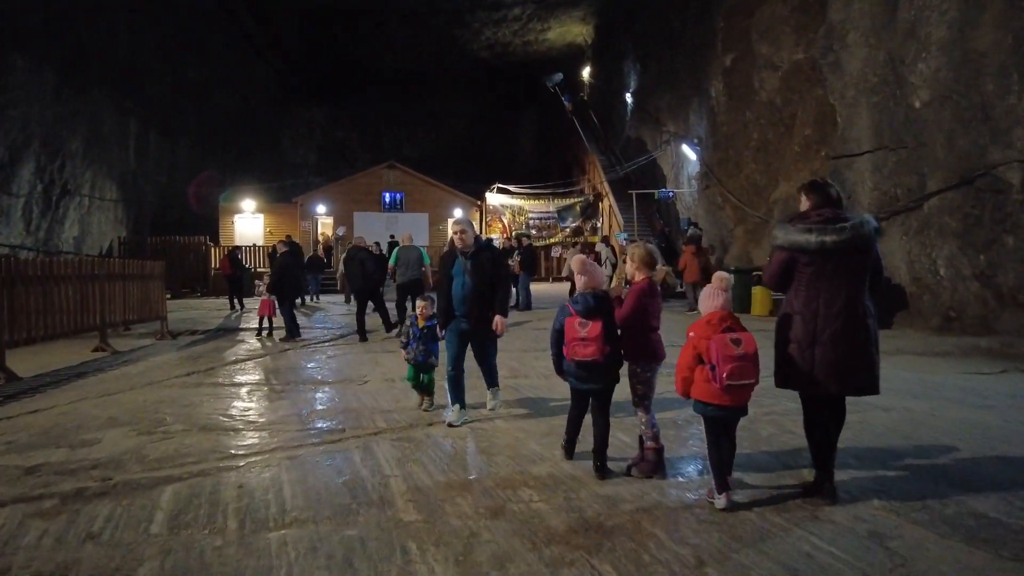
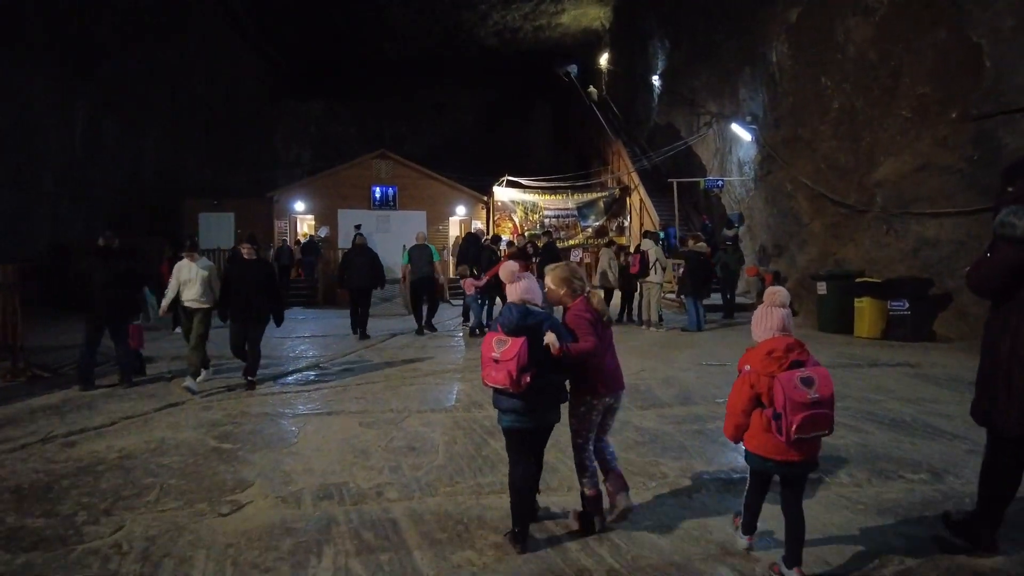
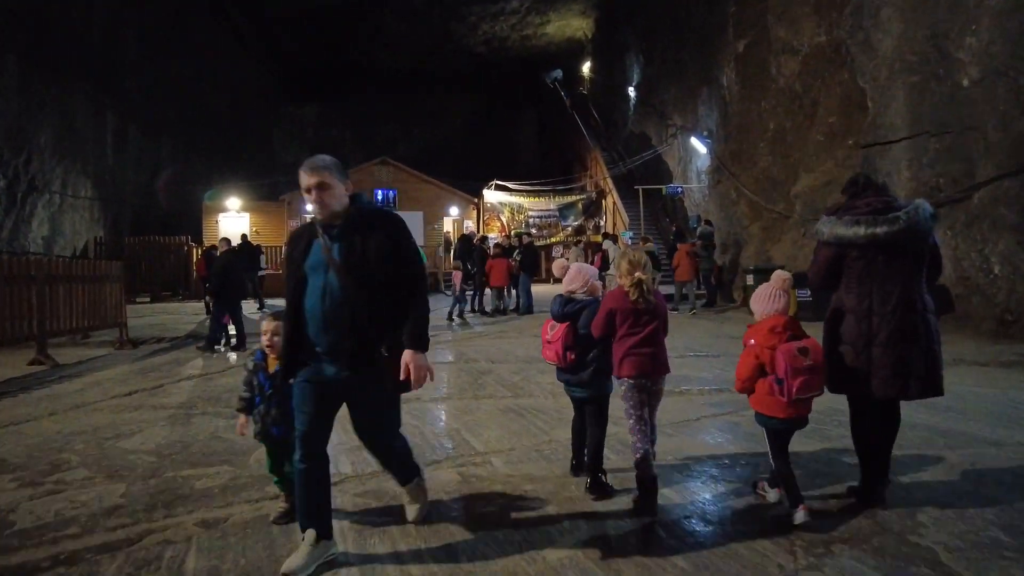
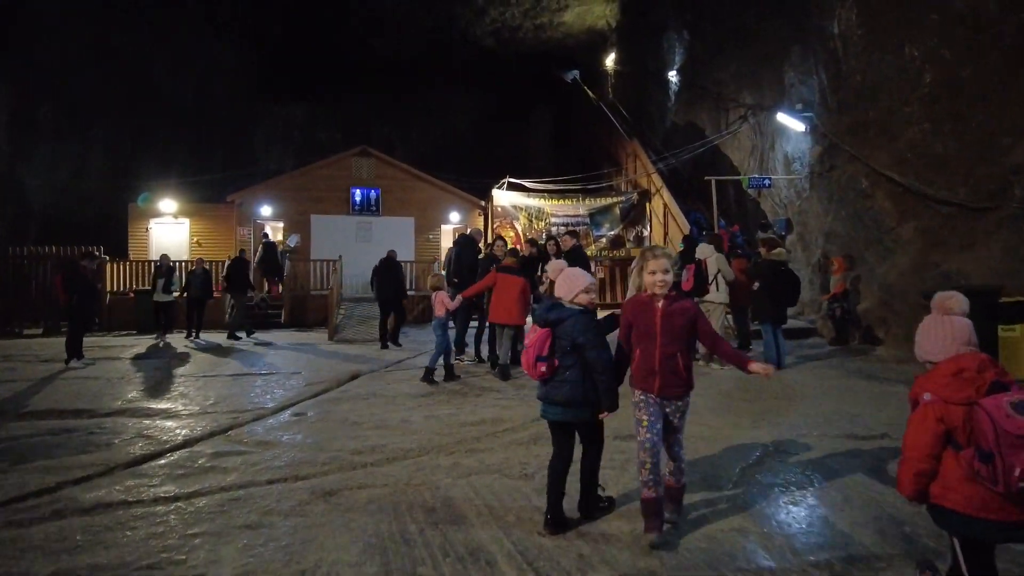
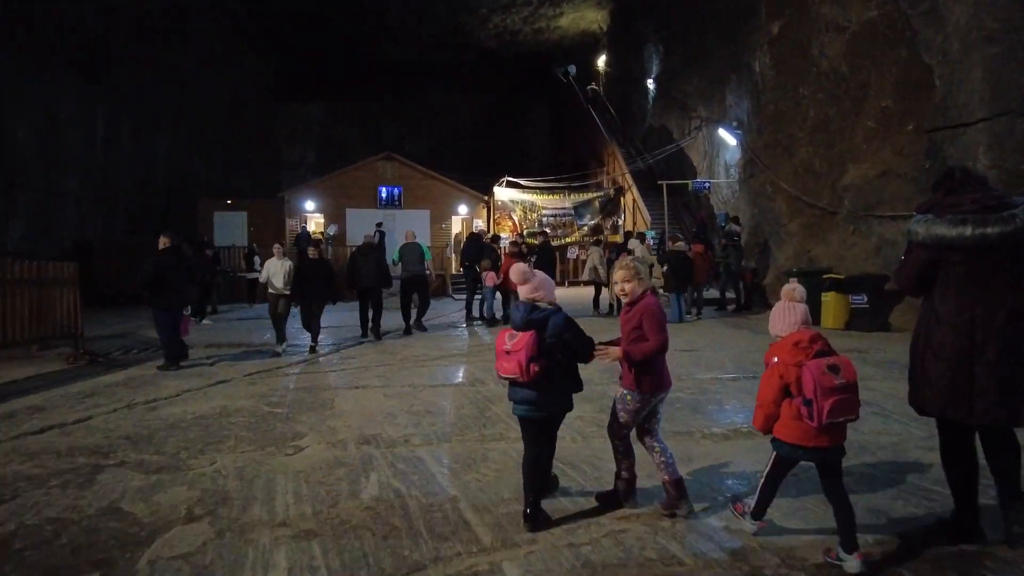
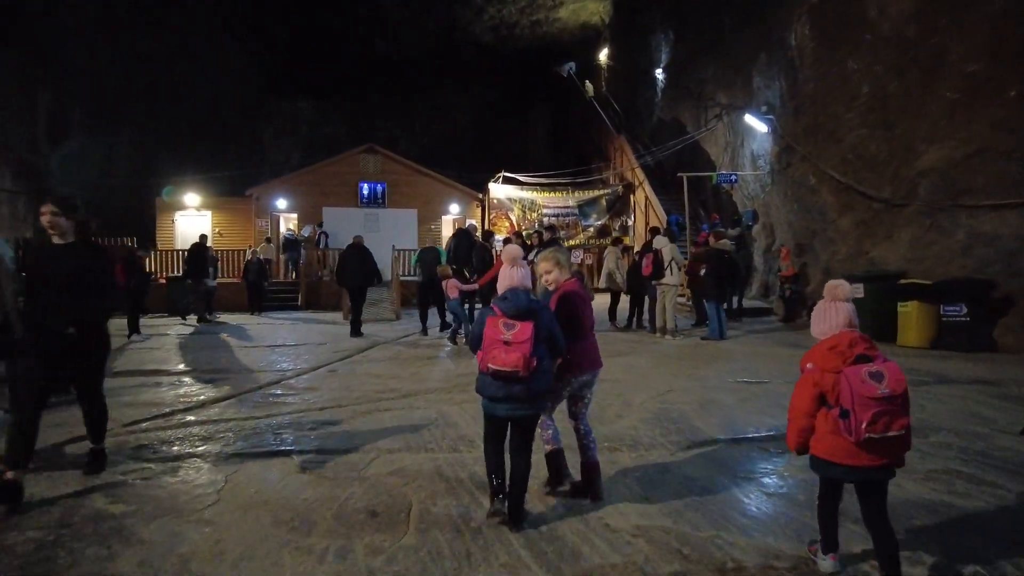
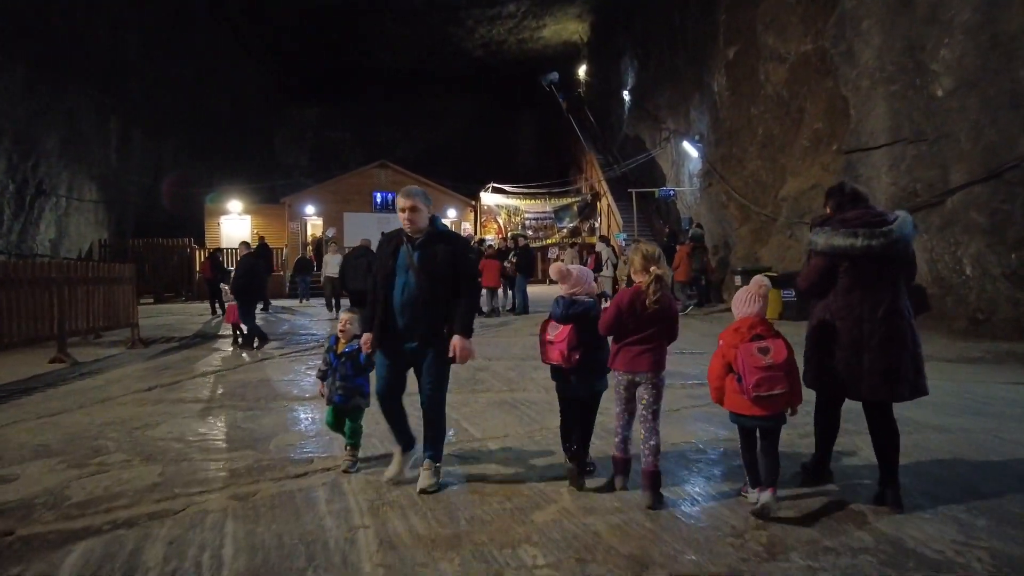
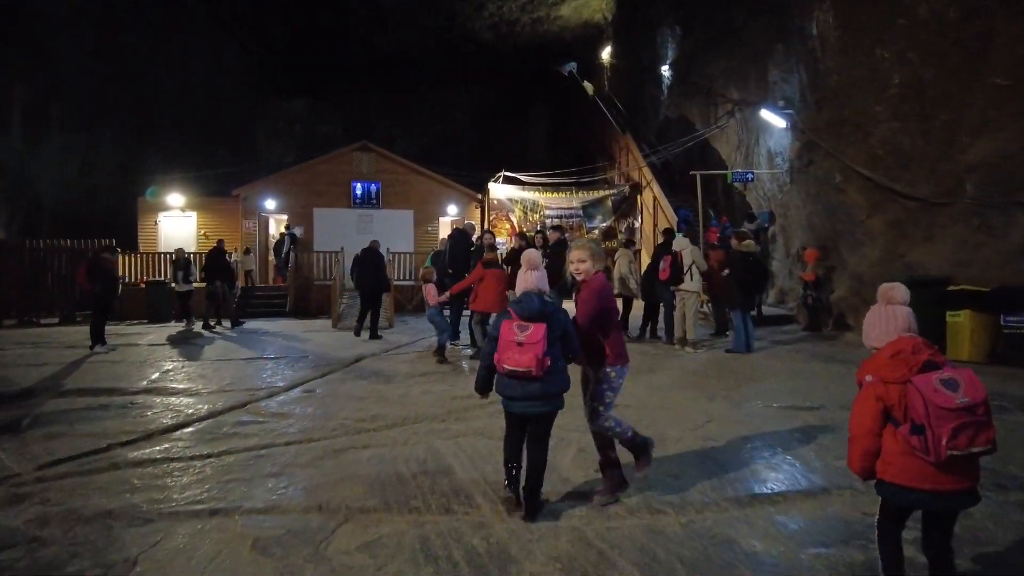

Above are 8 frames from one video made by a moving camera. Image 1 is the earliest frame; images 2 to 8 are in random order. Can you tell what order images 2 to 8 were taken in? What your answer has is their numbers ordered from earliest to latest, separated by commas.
7, 3, 5, 2, 6, 8, 4
